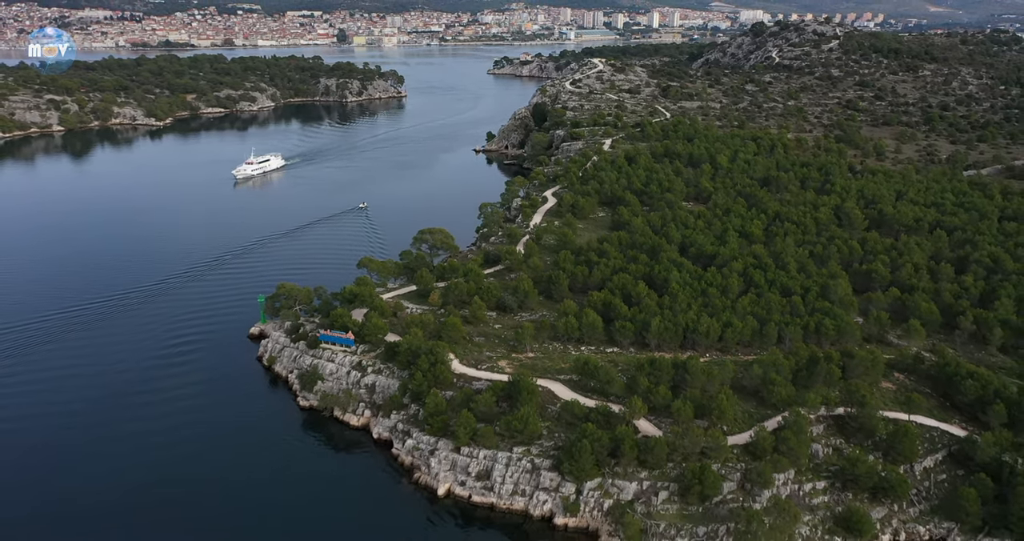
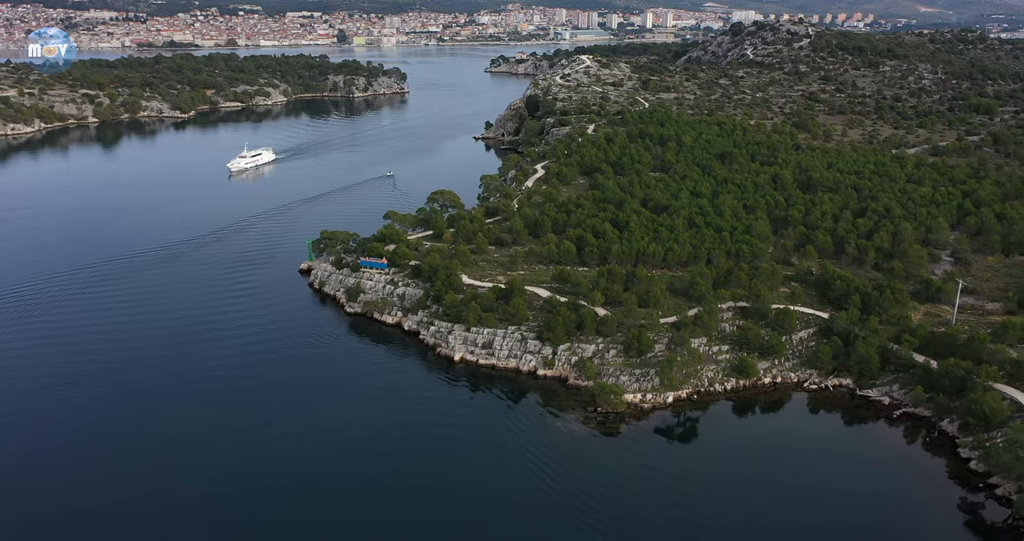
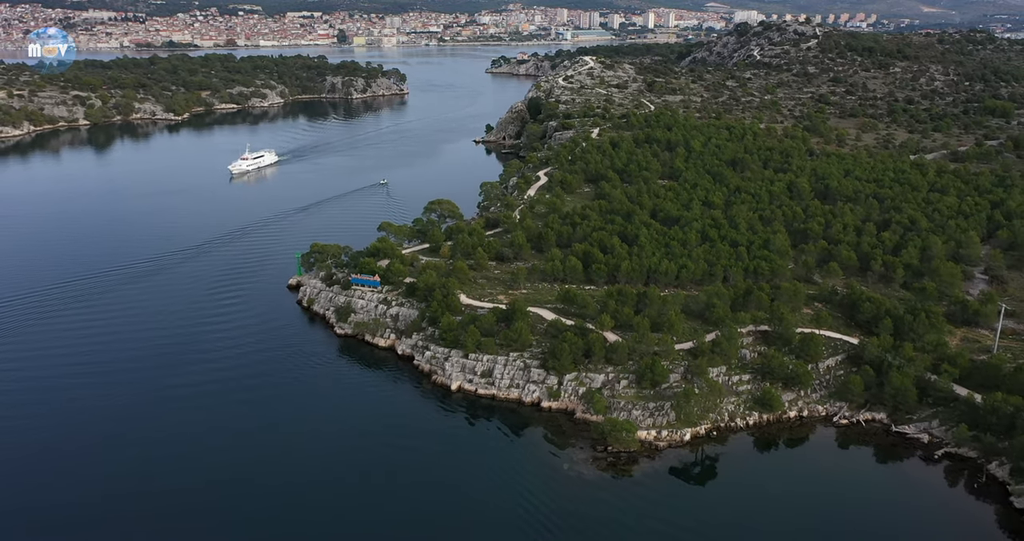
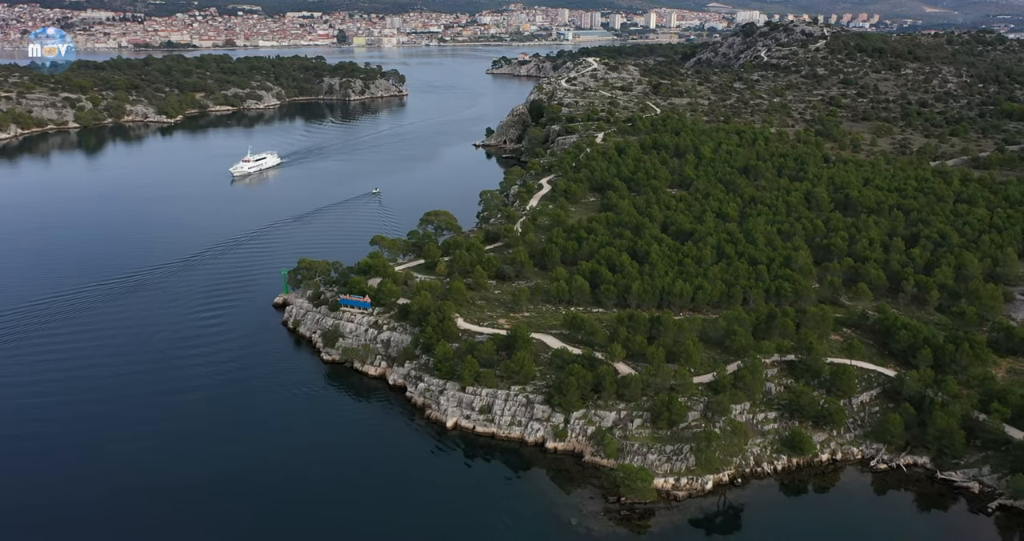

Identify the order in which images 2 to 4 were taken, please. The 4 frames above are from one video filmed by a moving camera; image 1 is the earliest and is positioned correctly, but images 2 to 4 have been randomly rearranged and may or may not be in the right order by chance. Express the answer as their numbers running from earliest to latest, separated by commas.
4, 3, 2
